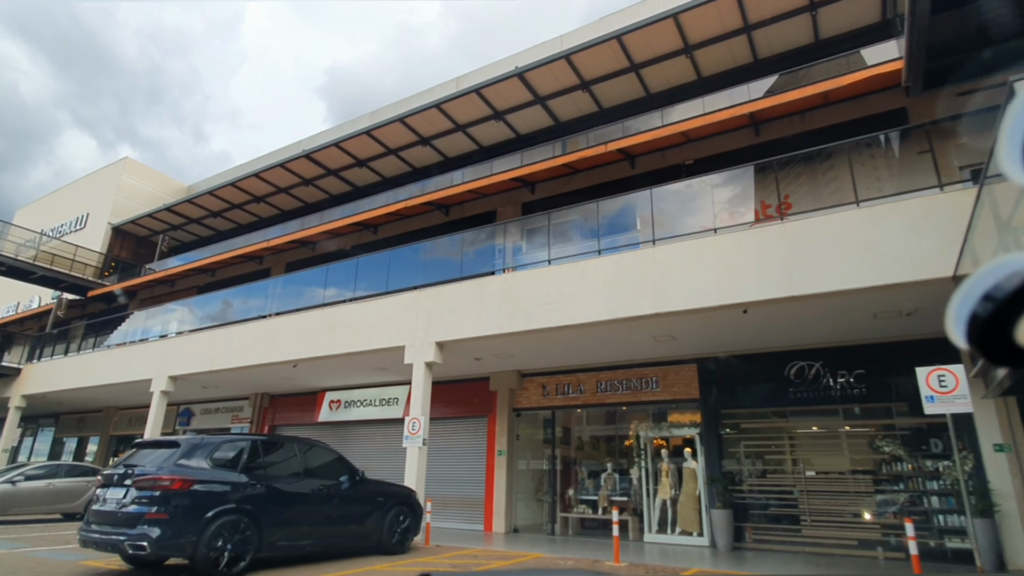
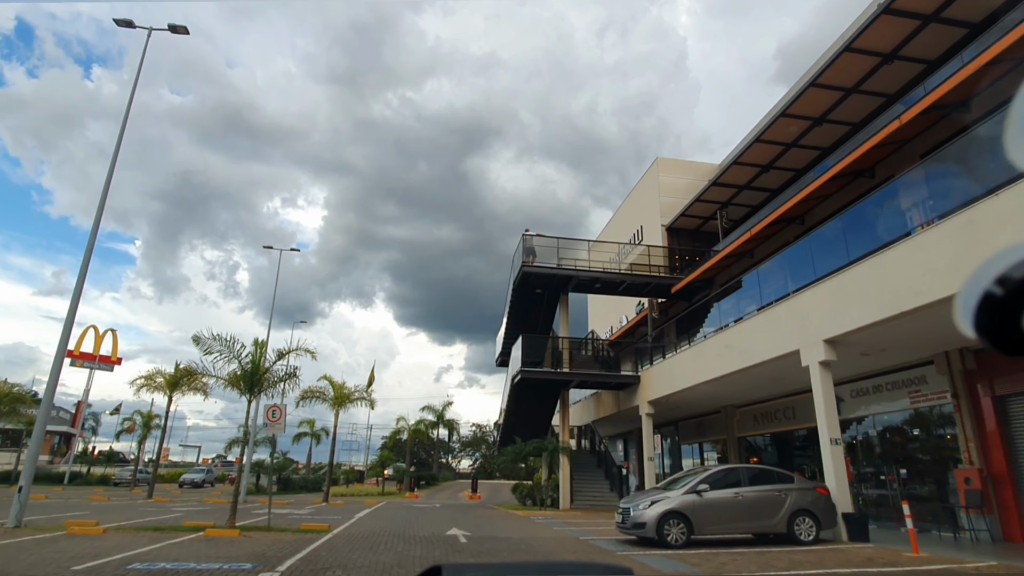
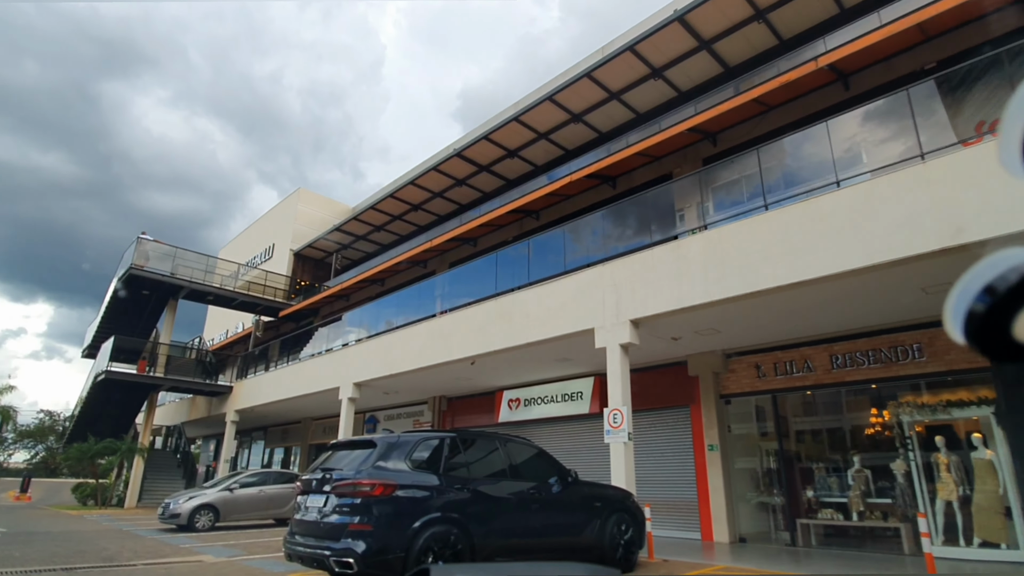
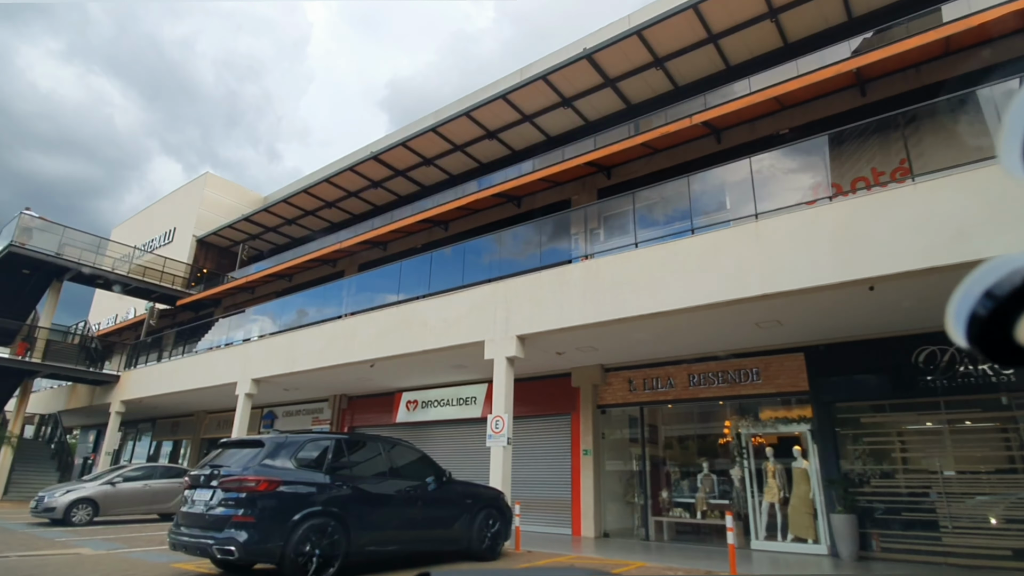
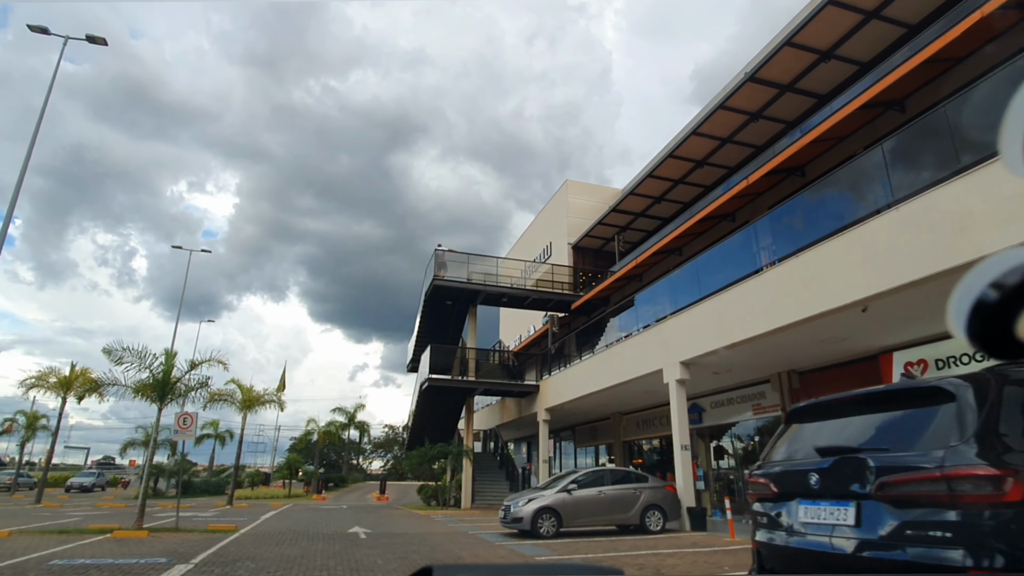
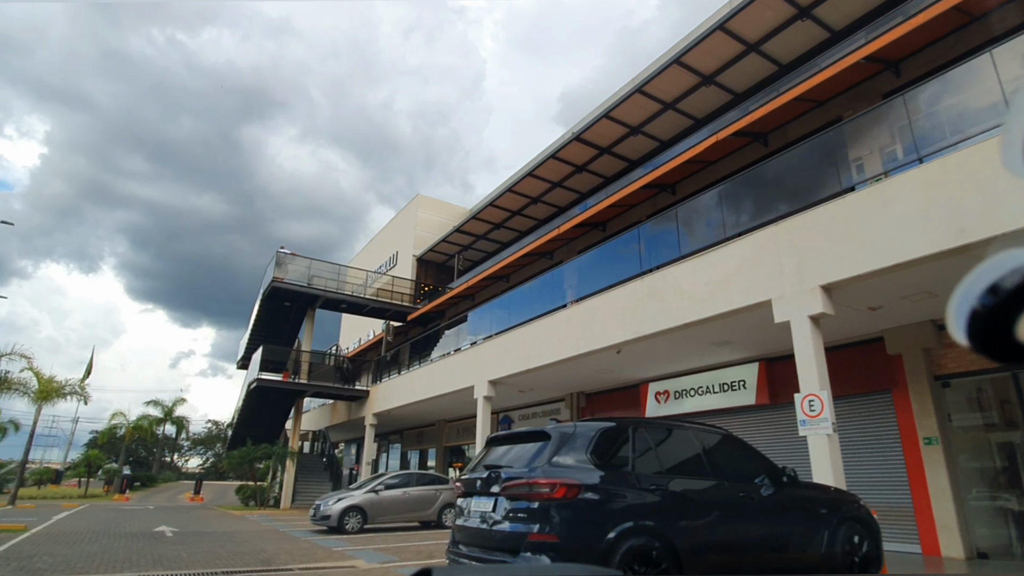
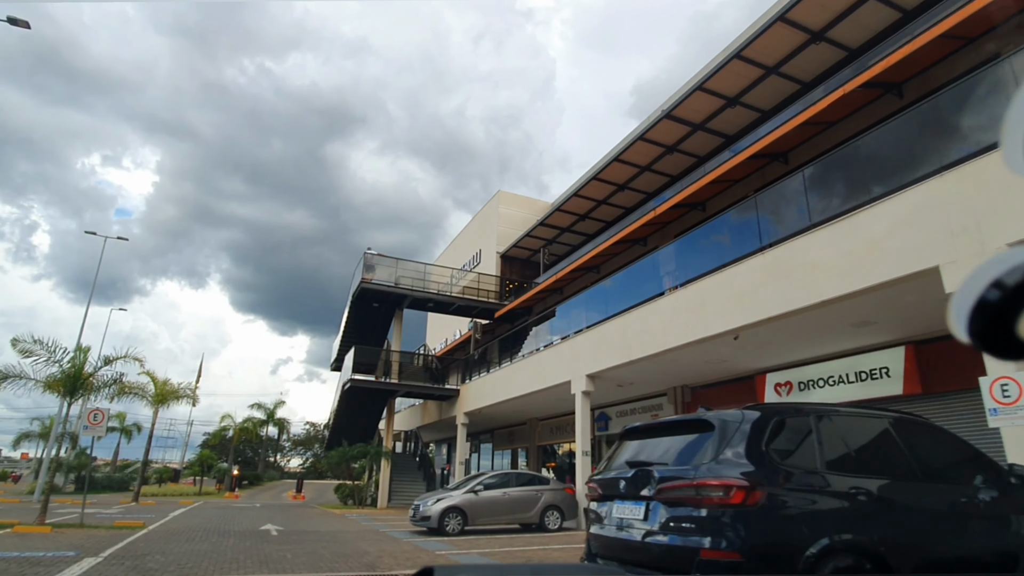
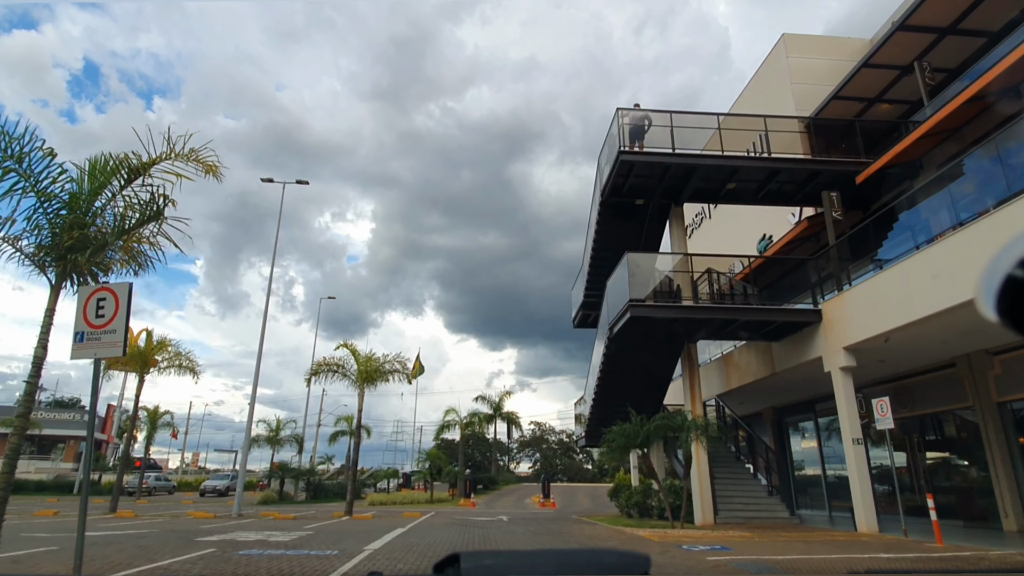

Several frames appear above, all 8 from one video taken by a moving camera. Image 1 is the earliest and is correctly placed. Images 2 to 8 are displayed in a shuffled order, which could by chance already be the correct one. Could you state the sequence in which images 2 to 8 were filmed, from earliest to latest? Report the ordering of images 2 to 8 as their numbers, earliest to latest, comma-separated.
4, 3, 6, 7, 5, 2, 8
